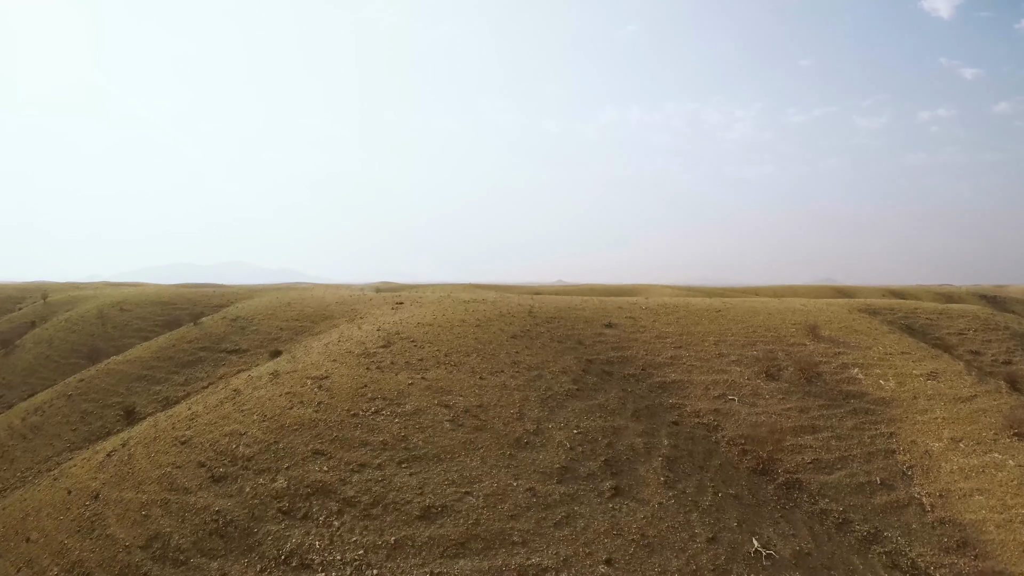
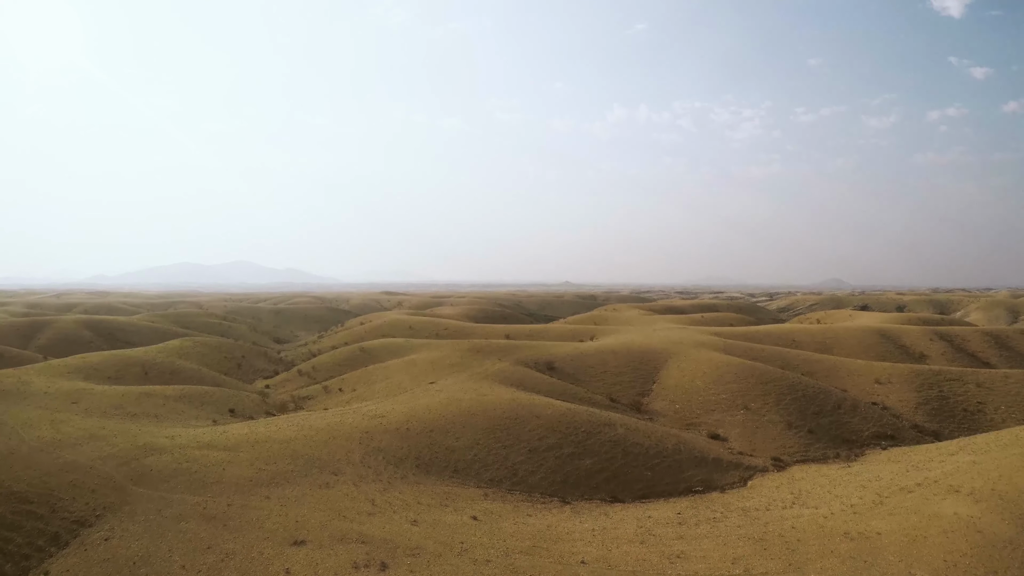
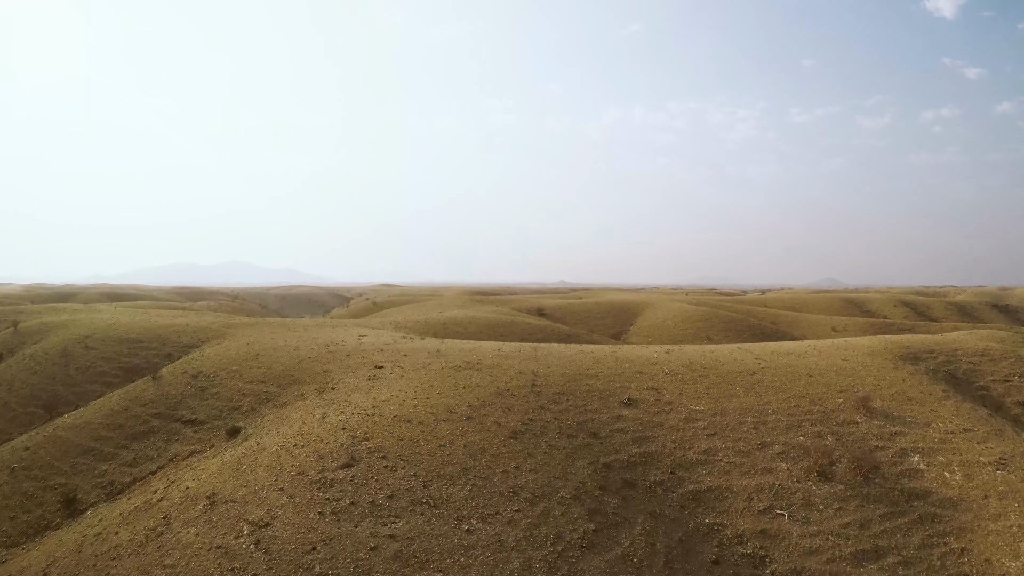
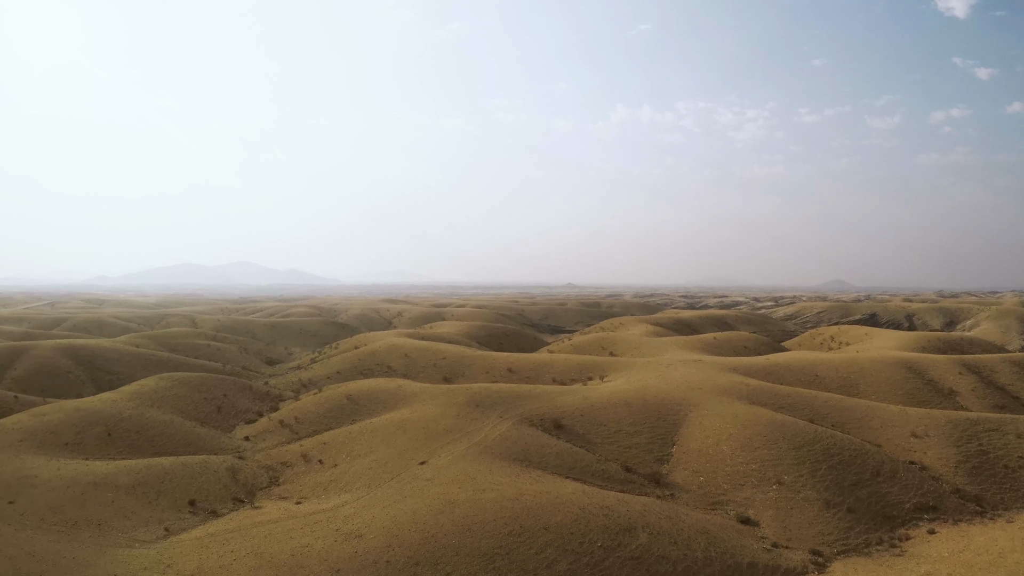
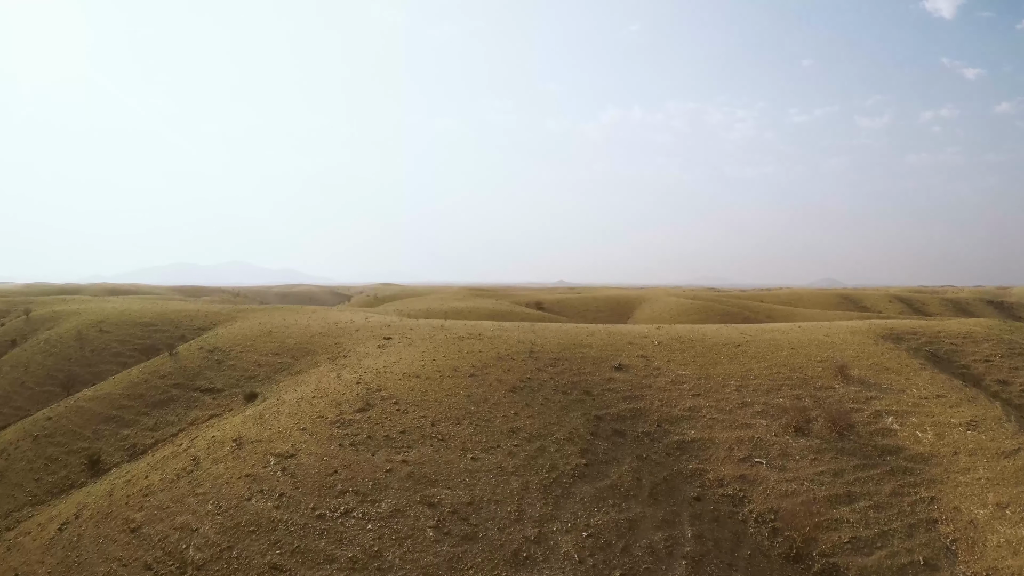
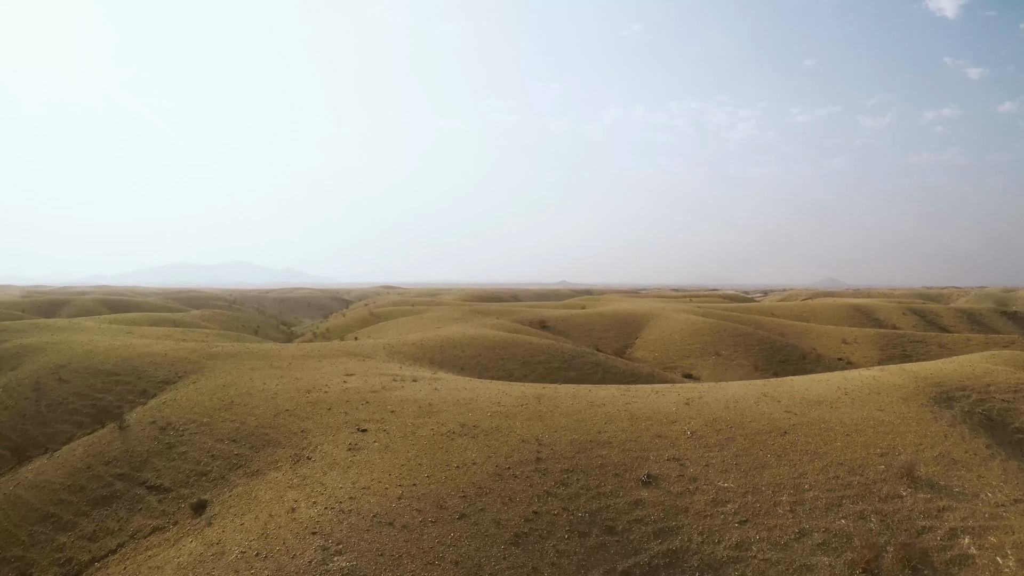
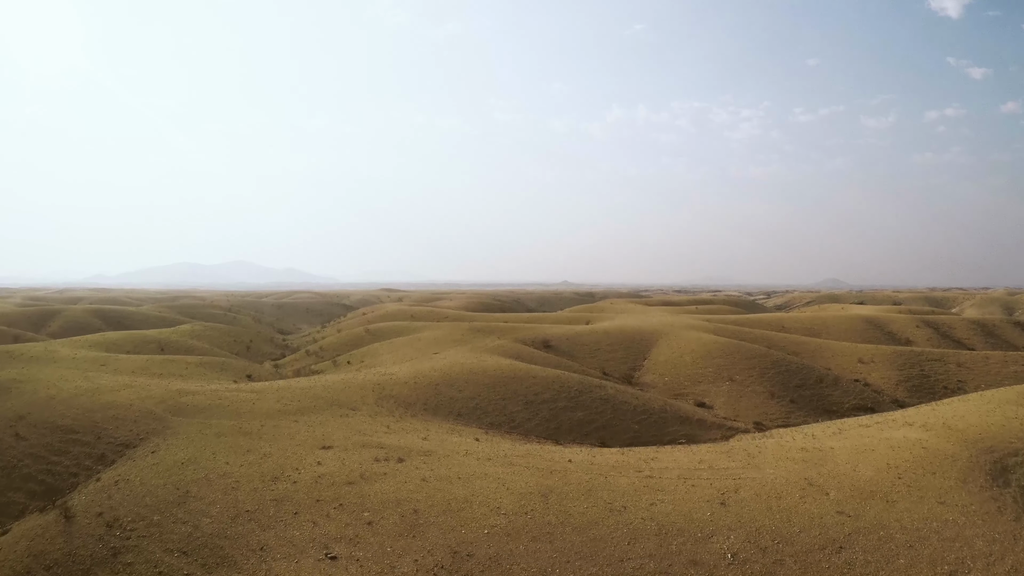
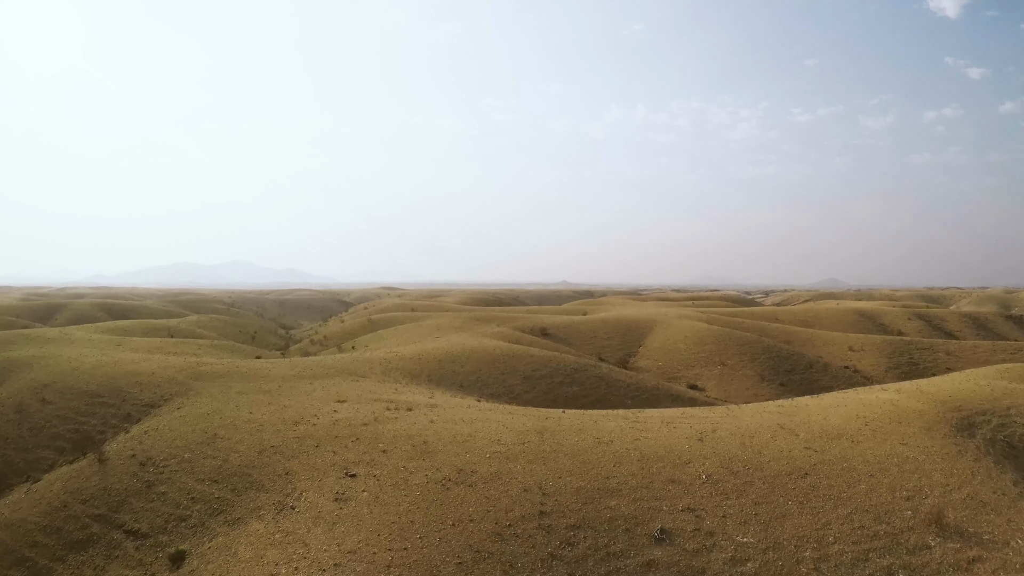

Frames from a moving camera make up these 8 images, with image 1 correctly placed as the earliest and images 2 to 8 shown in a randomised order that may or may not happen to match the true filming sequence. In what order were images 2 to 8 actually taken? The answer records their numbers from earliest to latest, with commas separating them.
5, 3, 6, 8, 7, 2, 4
